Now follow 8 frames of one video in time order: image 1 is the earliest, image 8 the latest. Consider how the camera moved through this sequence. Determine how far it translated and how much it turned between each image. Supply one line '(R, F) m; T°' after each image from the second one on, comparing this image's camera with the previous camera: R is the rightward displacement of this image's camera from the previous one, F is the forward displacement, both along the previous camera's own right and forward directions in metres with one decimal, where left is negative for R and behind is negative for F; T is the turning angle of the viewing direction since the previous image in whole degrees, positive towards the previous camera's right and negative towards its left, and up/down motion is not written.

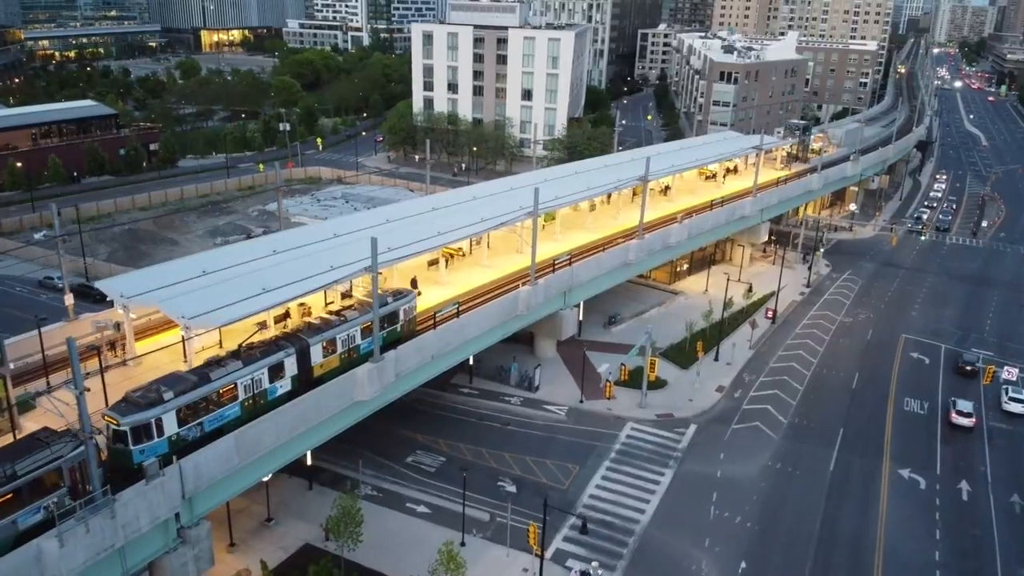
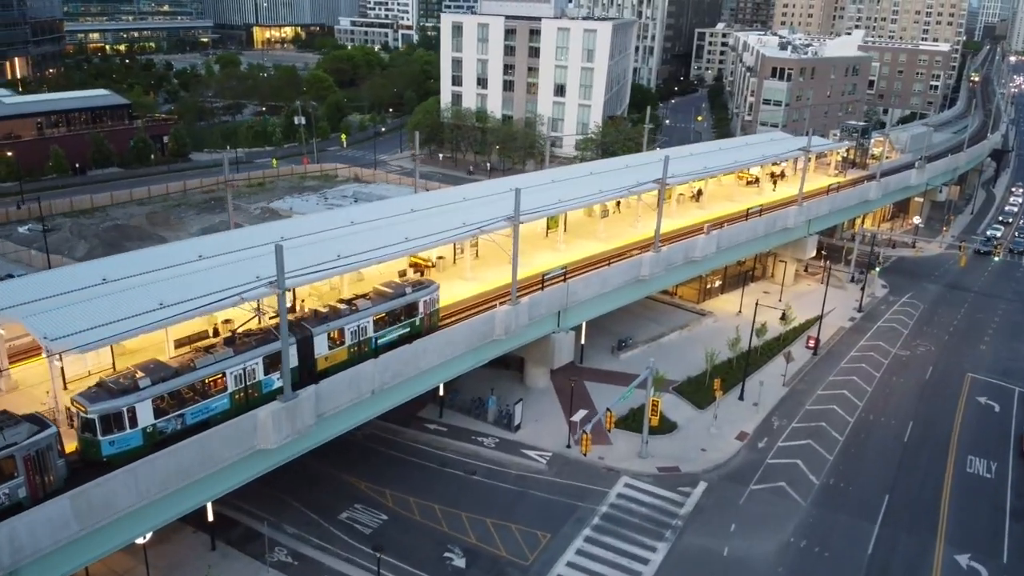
(+3.4, +7.4) m; -4°
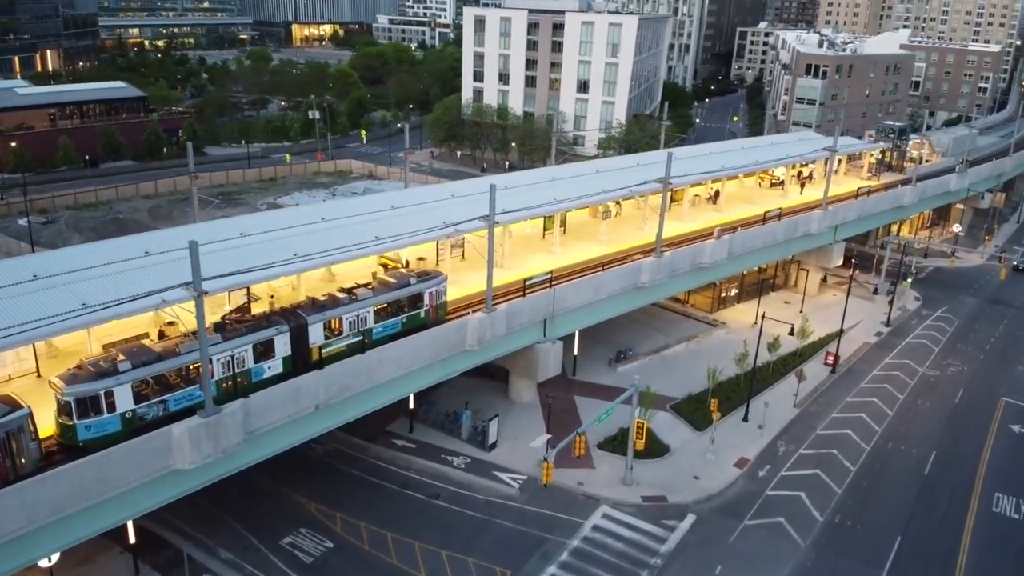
(+2.6, +3.3) m; -3°
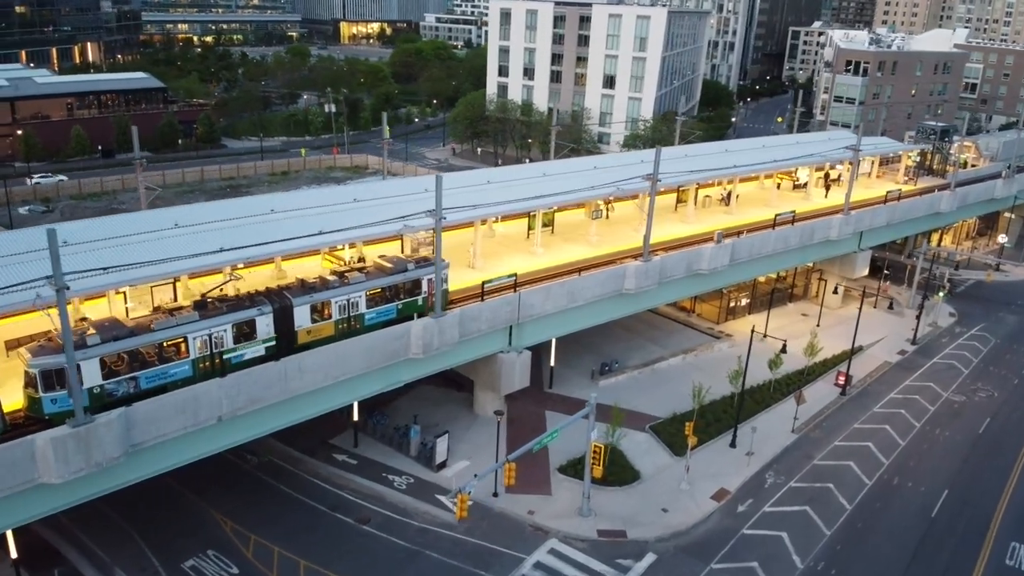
(+3.6, +3.5) m; -4°
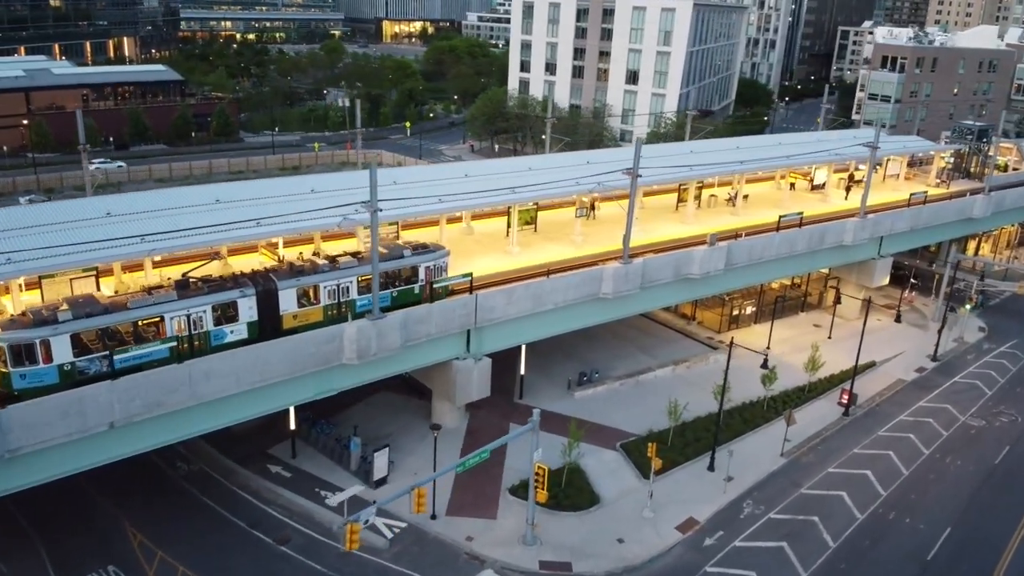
(+3.3, +2.9) m; -3°
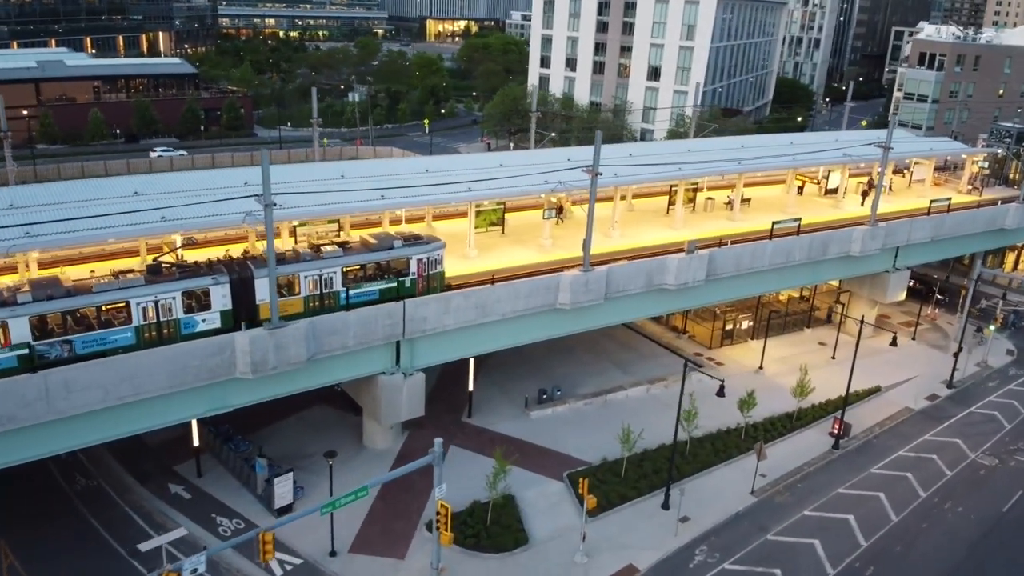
(+3.8, +3.4) m; -3°
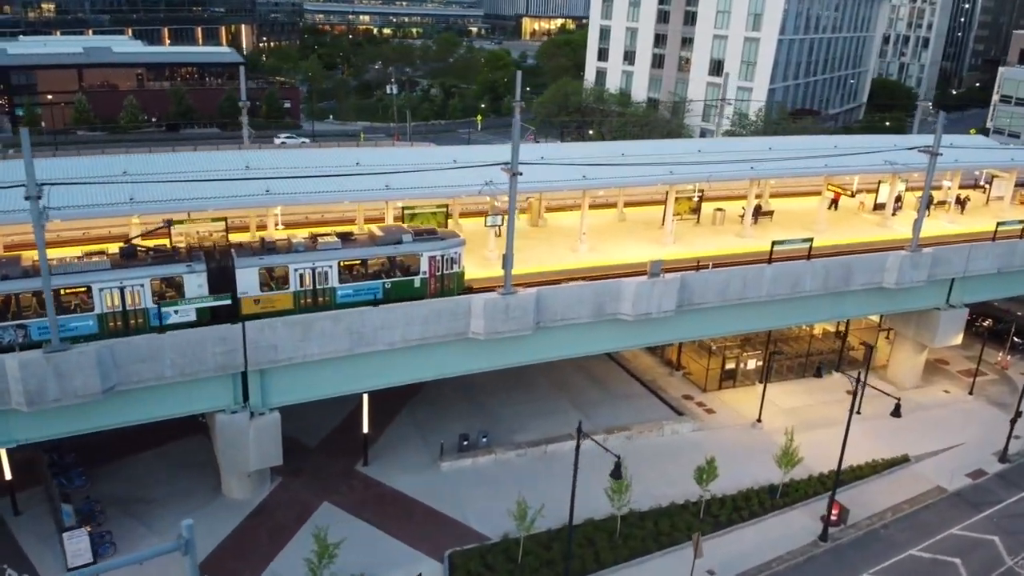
(+6.0, +6.4) m; -7°
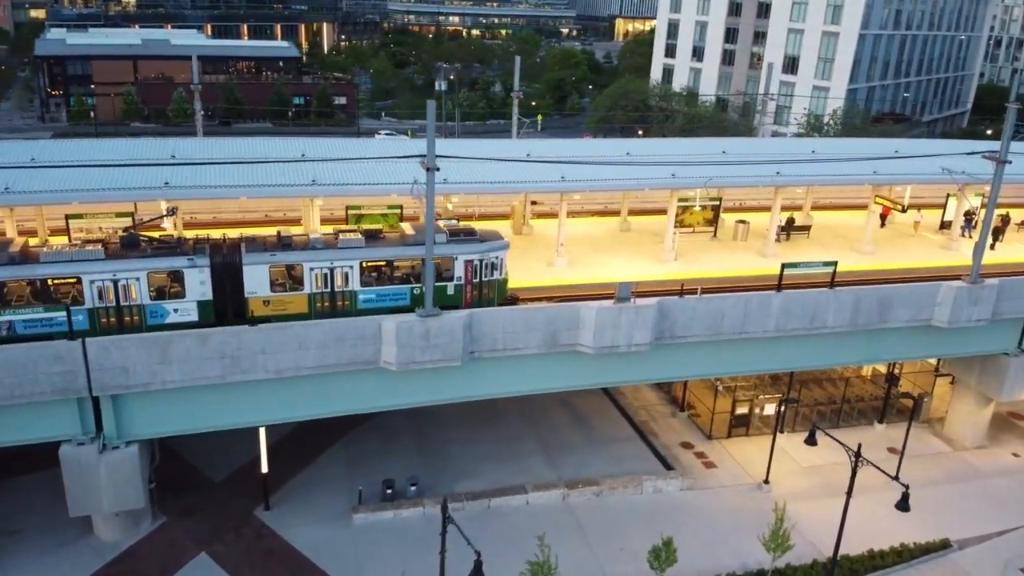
(+4.2, +4.9) m; -6°
